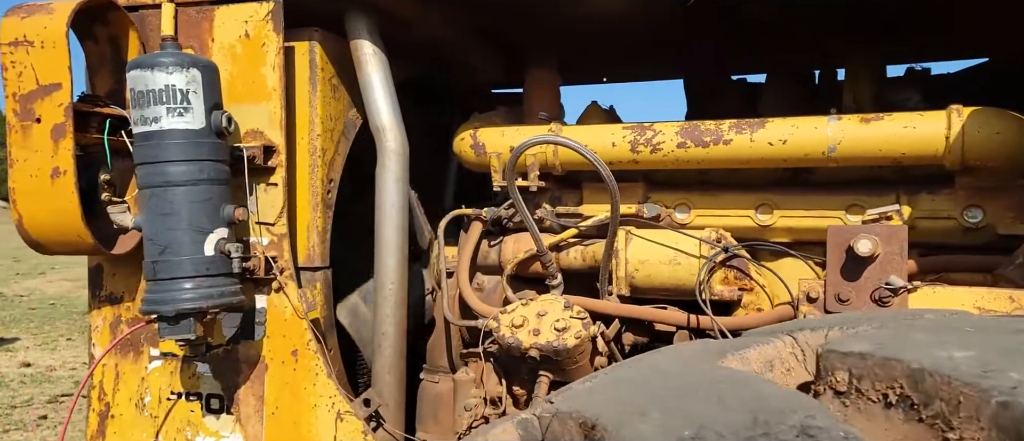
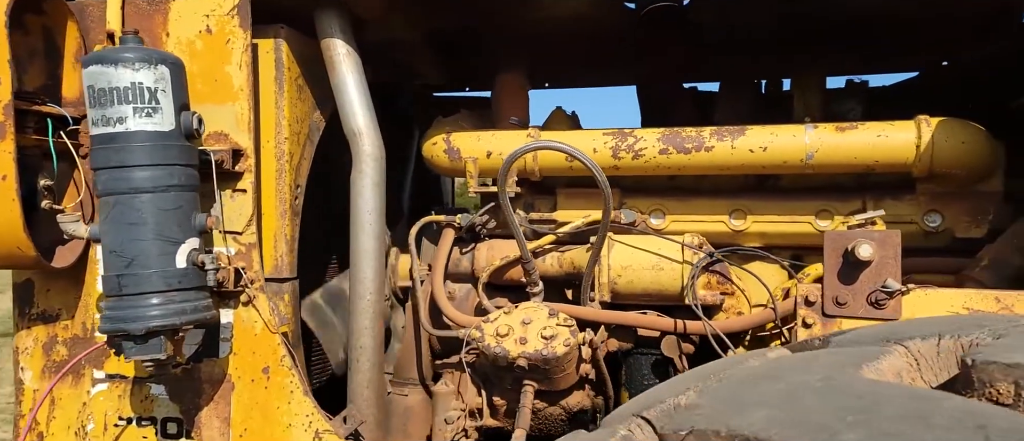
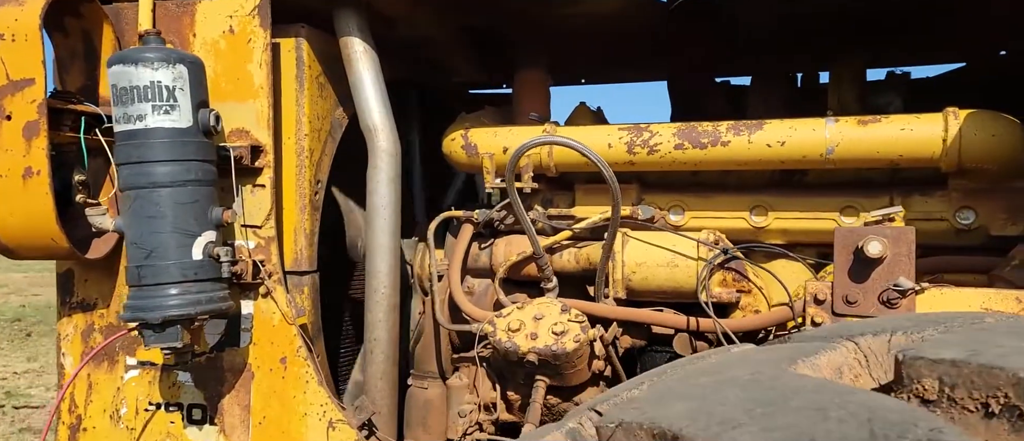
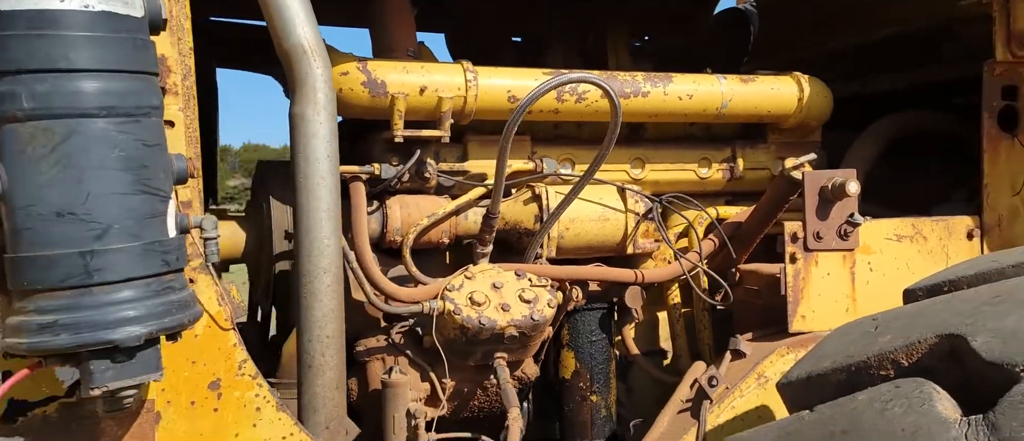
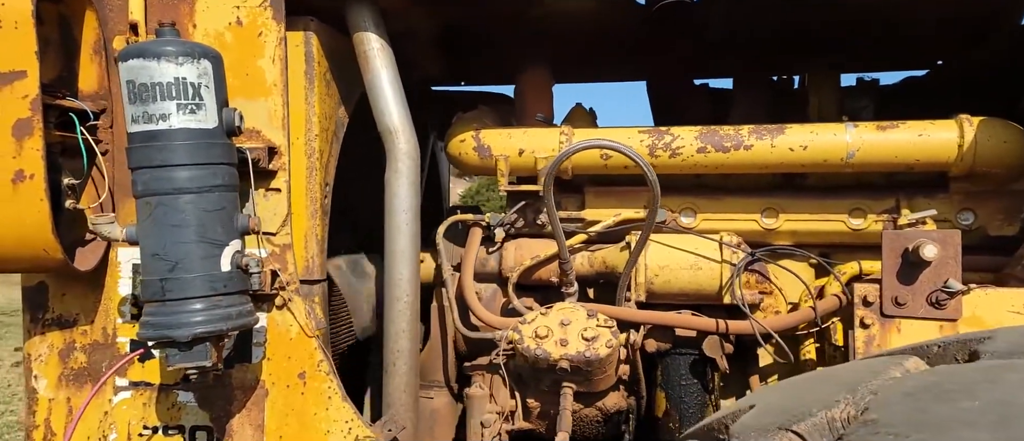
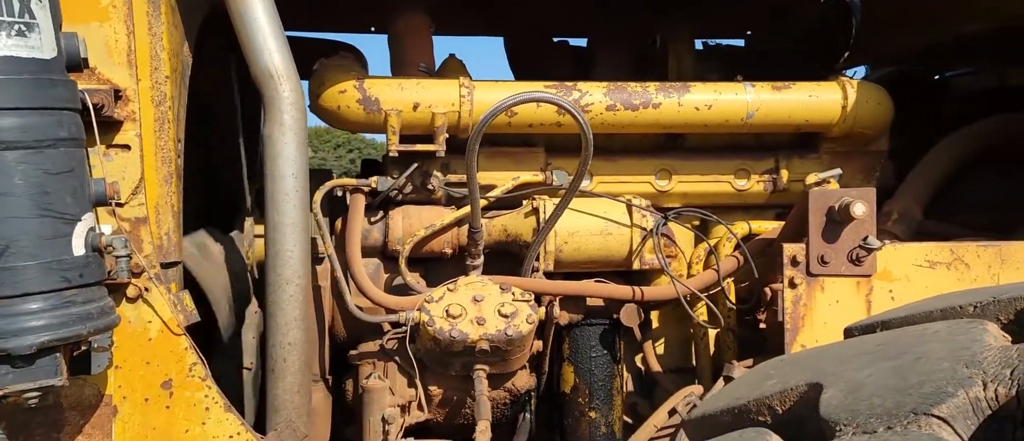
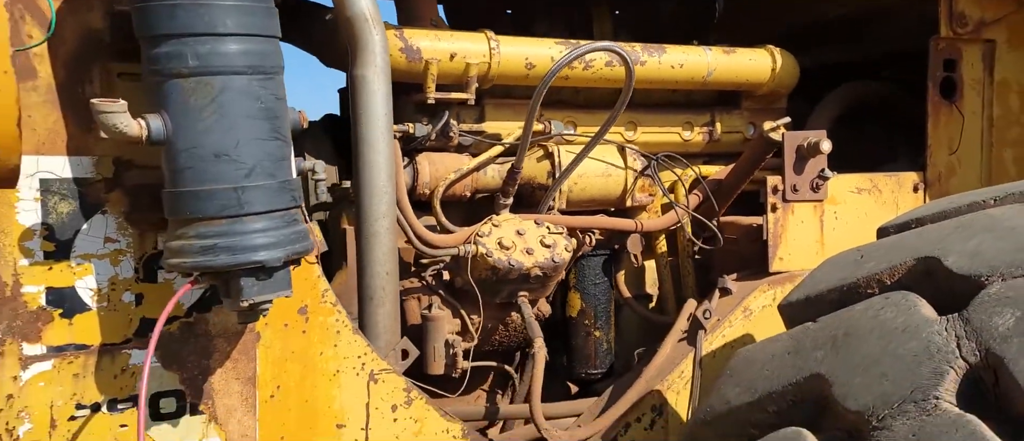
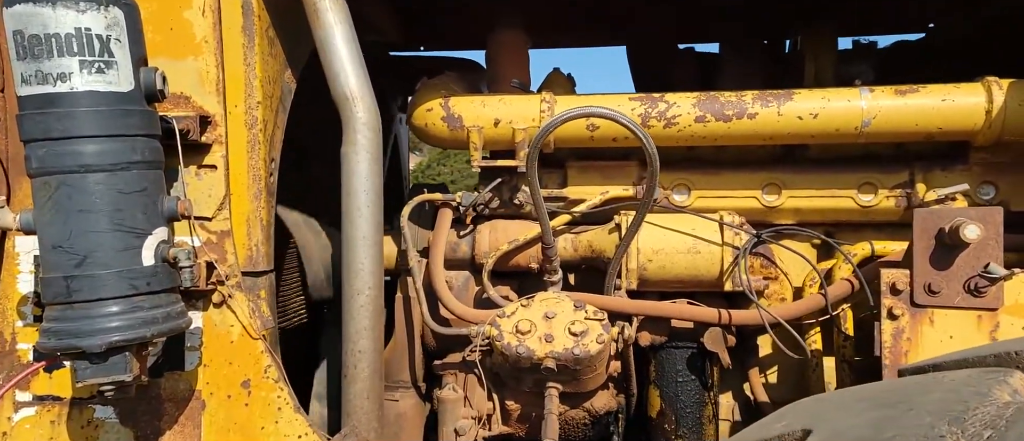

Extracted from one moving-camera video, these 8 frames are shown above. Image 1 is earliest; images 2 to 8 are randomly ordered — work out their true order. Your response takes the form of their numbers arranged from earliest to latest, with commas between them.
3, 2, 5, 8, 6, 4, 7
